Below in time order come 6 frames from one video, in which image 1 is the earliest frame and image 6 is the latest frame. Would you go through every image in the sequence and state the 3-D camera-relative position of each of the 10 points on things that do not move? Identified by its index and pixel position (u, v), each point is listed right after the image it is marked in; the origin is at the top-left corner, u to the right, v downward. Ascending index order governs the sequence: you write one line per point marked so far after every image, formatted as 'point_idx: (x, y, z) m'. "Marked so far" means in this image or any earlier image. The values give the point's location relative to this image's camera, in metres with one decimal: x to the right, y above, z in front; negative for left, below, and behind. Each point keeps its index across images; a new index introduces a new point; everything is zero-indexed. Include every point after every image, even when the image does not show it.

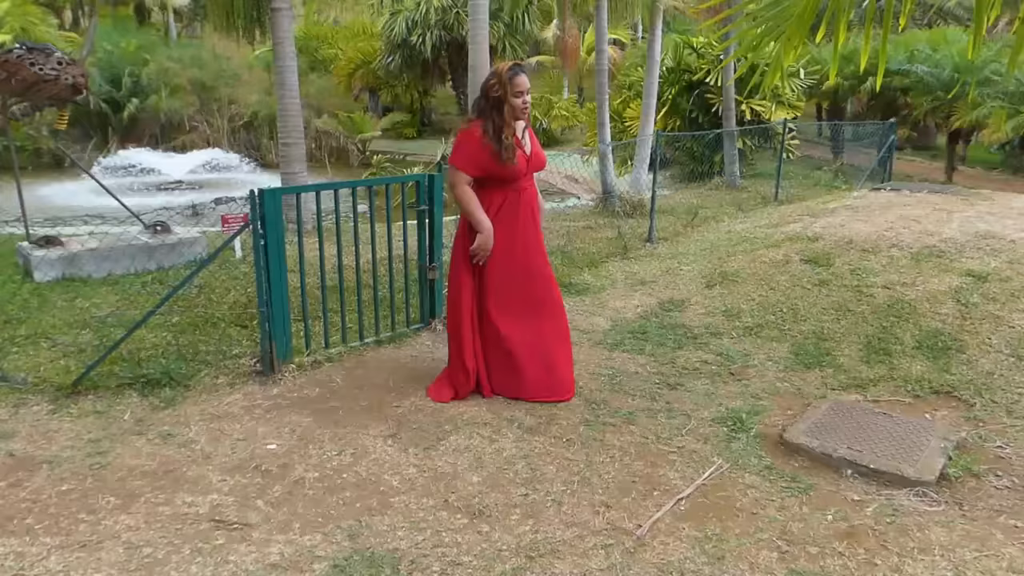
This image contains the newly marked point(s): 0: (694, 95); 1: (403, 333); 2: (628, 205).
0: (+2.9, +3.1, +13.0) m
1: (-0.7, -0.3, +5.1) m
2: (+1.3, +0.9, +9.1) m
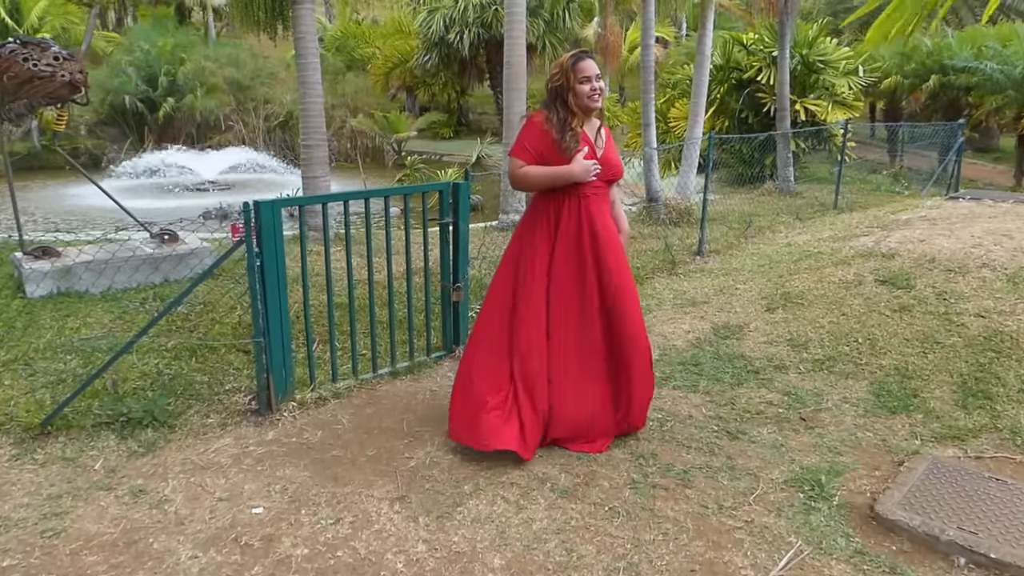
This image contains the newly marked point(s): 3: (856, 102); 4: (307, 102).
0: (+3.5, +2.9, +12.2) m
1: (-0.5, -0.4, +4.5) m
2: (+1.7, +0.8, +8.4) m
3: (+5.4, +2.9, +12.5) m
4: (-1.9, +1.7, +7.4) m
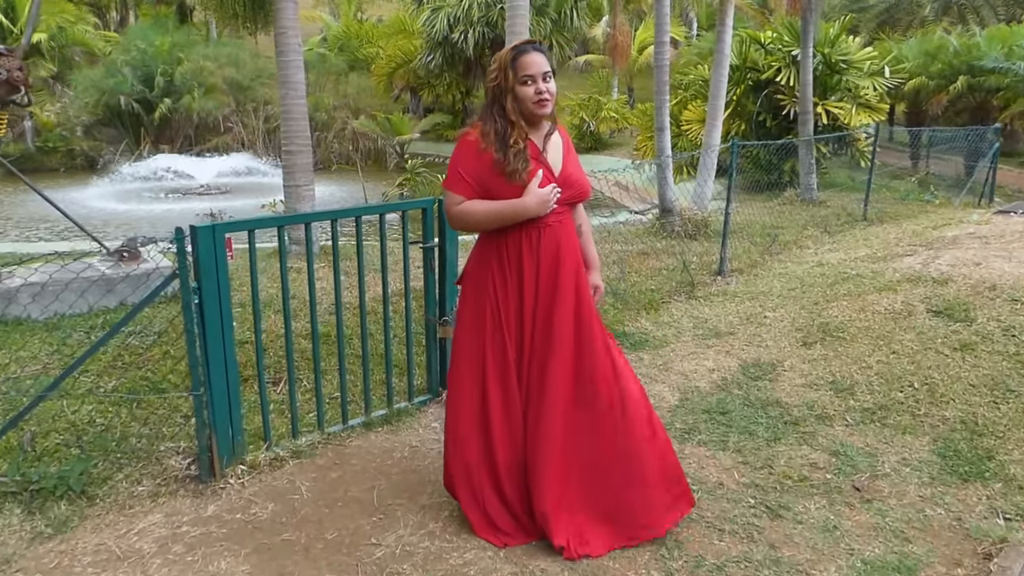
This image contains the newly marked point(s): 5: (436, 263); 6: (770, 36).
0: (+3.6, +2.7, +11.5) m
1: (-0.5, -0.6, +3.9) m
2: (+1.7, +0.6, +7.7) m
3: (+5.4, +2.7, +11.8) m
4: (-1.9, +1.6, +6.8) m
5: (-0.4, +0.1, +3.8) m
6: (+3.7, +3.6, +11.6) m
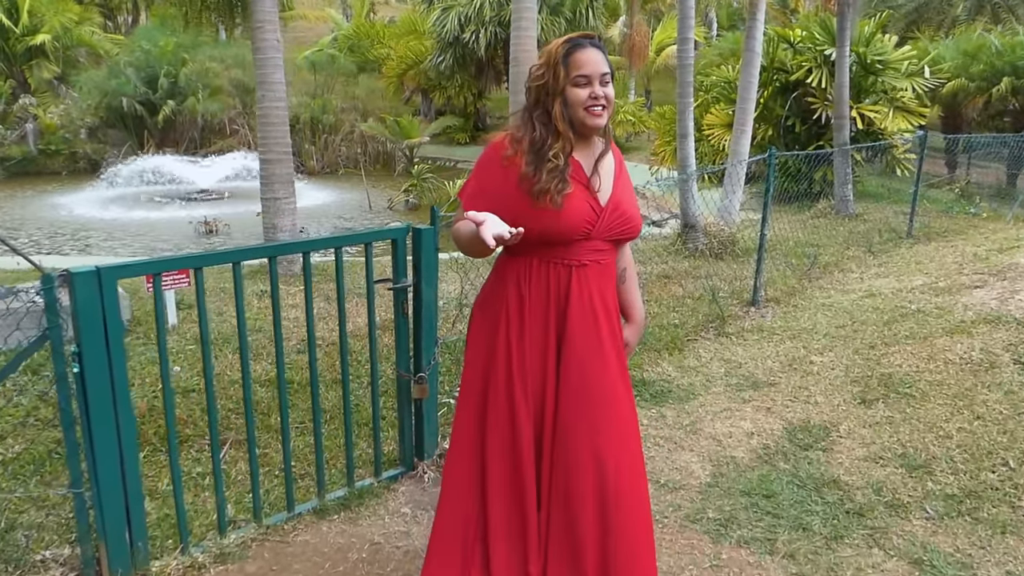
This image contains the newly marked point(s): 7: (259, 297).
0: (+3.7, +2.5, +10.7) m
1: (-0.6, -0.8, +3.1) m
2: (+1.8, +0.4, +6.9) m
3: (+5.5, +2.4, +10.9) m
4: (-1.9, +1.4, +6.1) m
5: (-0.4, -0.1, +3.0) m
6: (+3.8, +3.4, +10.7) m
7: (-1.8, -0.1, +5.6) m
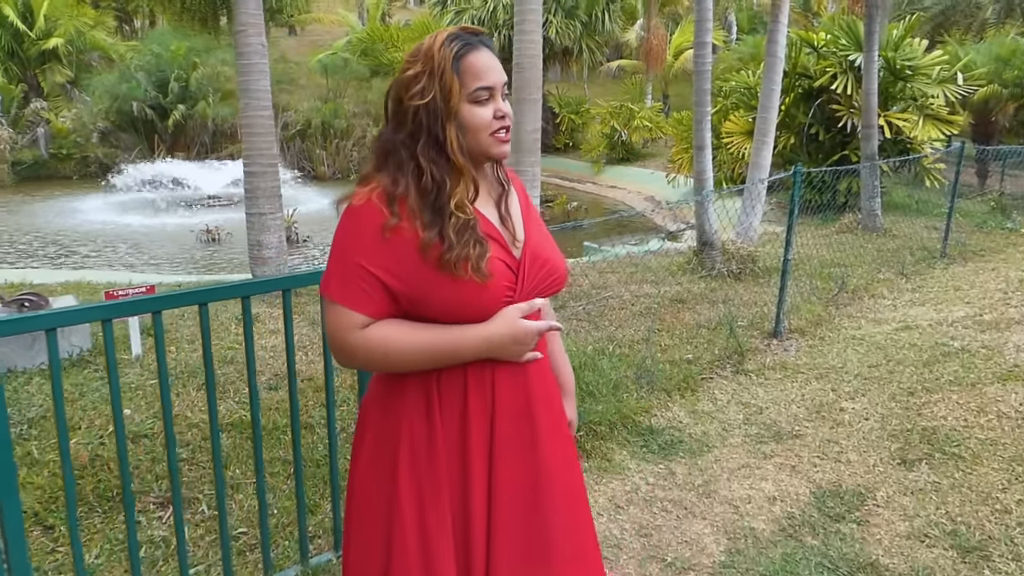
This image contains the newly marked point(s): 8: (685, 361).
0: (+3.8, +2.3, +10.2) m
1: (-0.6, -0.9, +2.7) m
2: (+1.8, +0.2, +6.5) m
3: (+5.7, +2.2, +10.3) m
4: (-1.8, +1.2, +5.7) m
5: (-0.5, -0.2, +2.6) m
6: (+4.0, +3.2, +10.2) m
7: (-1.8, -0.2, +5.2) m
8: (+0.9, -0.4, +4.3) m
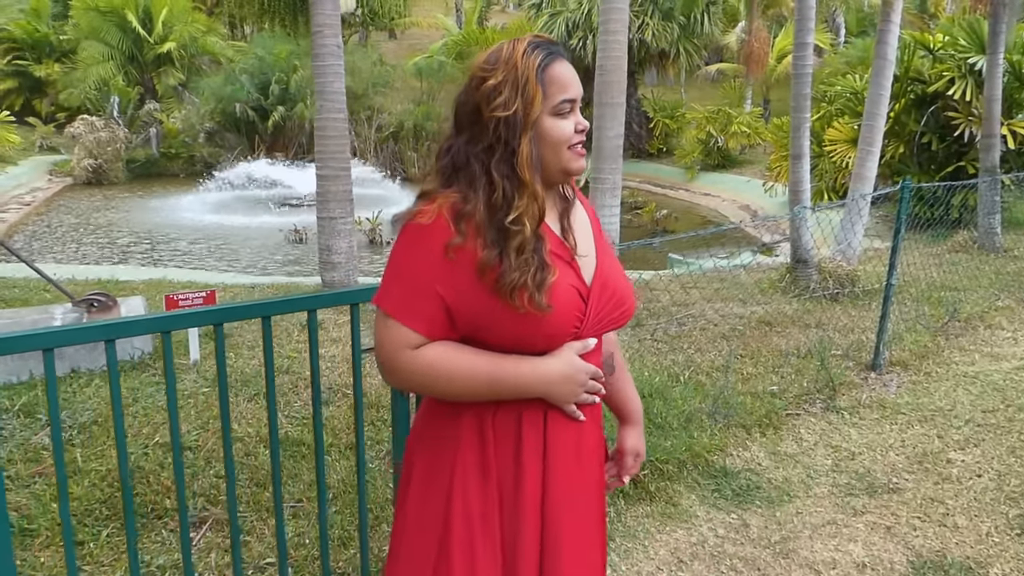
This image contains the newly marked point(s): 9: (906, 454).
0: (+4.9, +2.0, +9.4) m
1: (-0.5, -1.0, +2.5) m
2: (+2.4, 0.0, +5.9) m
3: (+6.7, +1.9, +9.4) m
4: (-1.3, +1.2, +5.6) m
5: (-0.3, -0.3, +2.4) m
6: (+5.0, +2.9, +9.4) m
7: (-1.3, -0.3, +5.1) m
8: (+1.3, -0.5, +3.9) m
9: (+1.6, -0.7, +3.3) m
